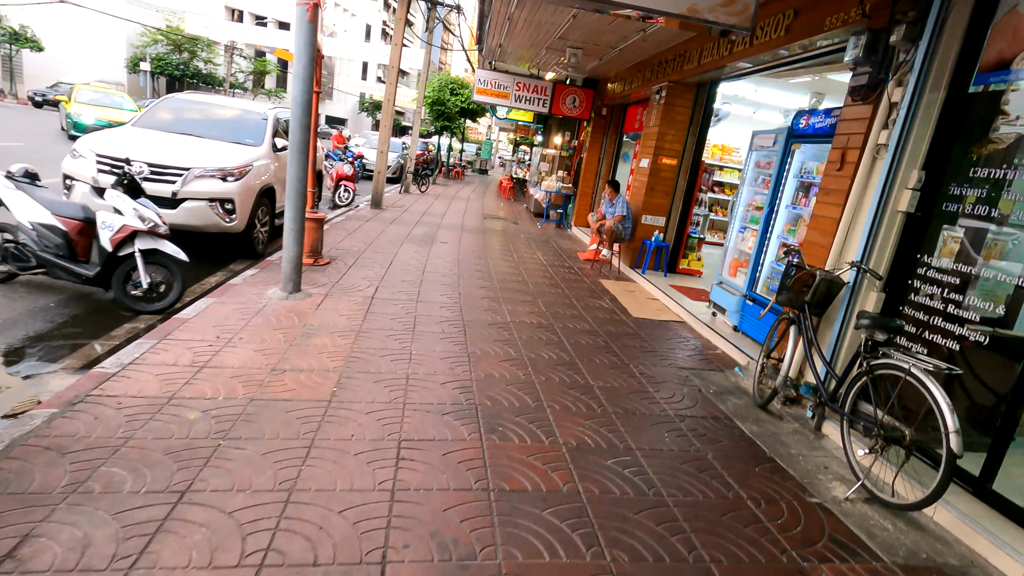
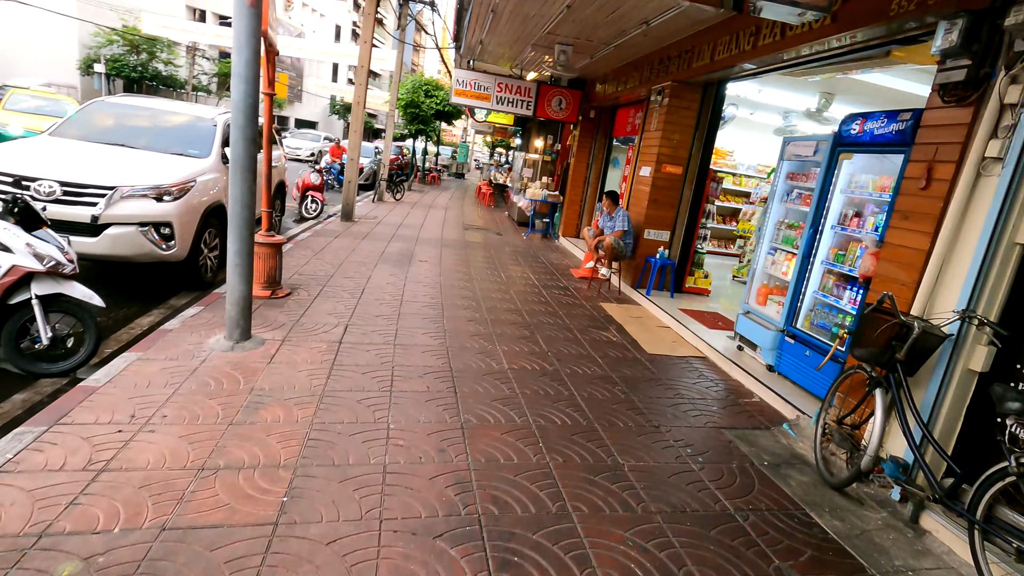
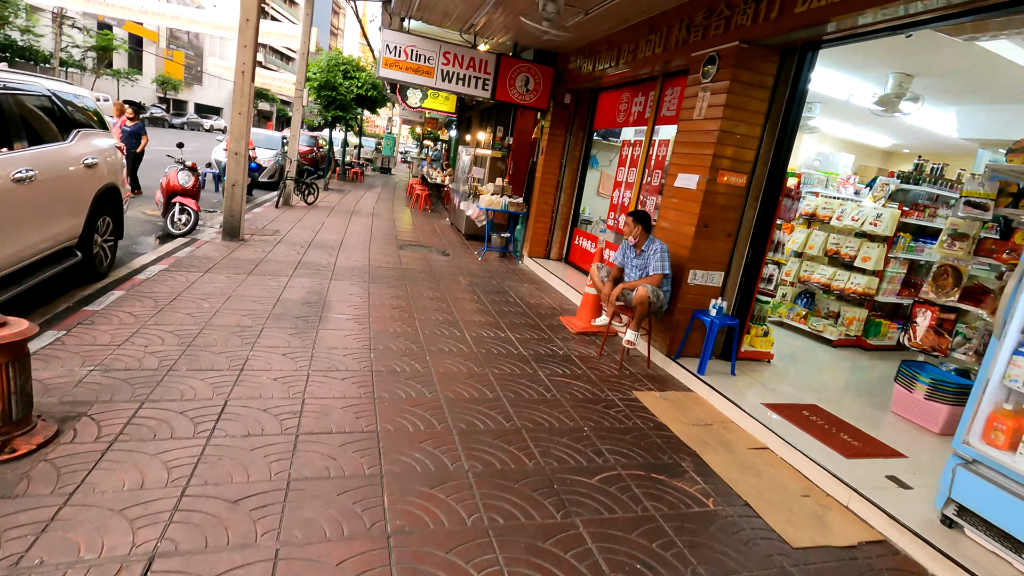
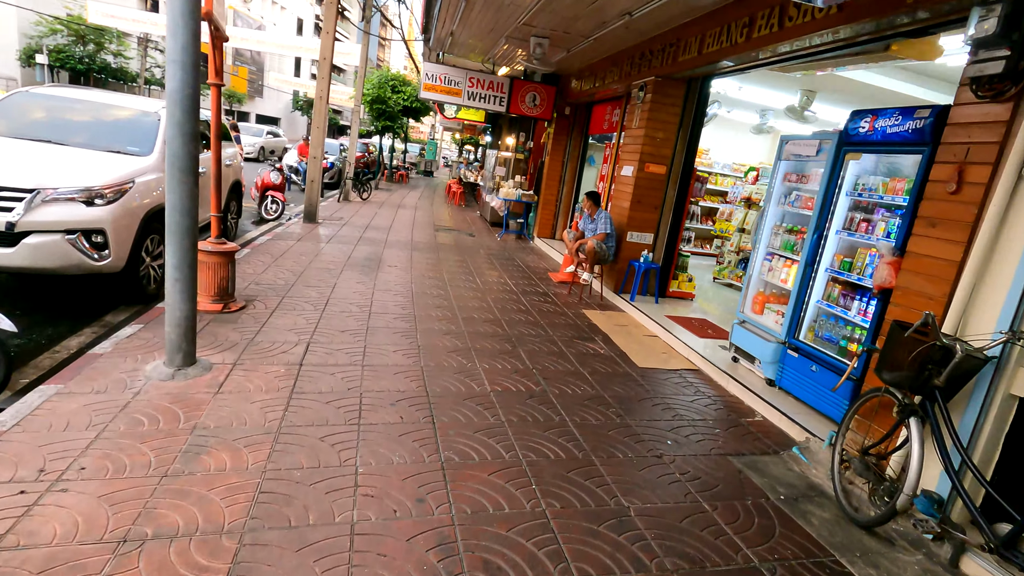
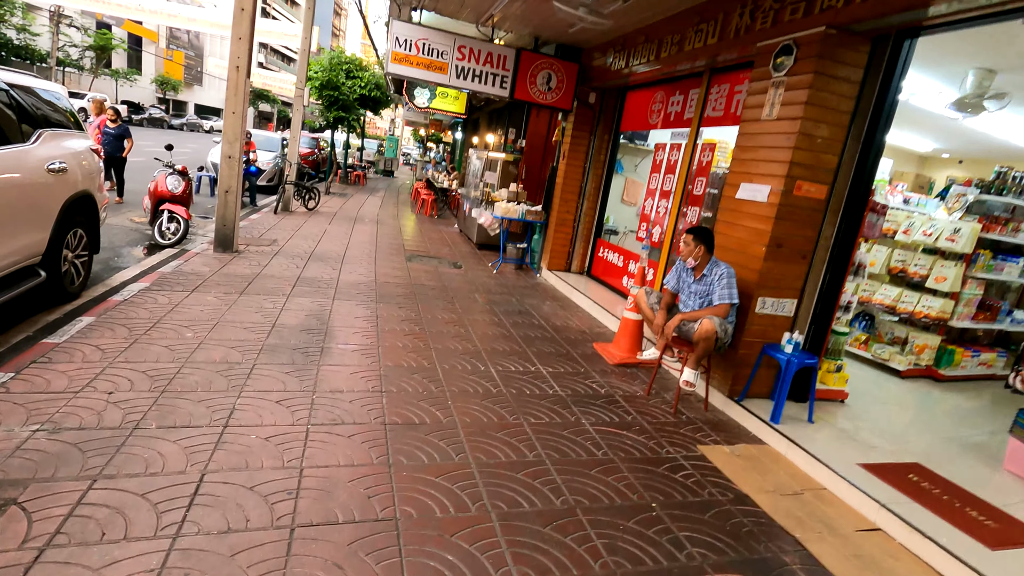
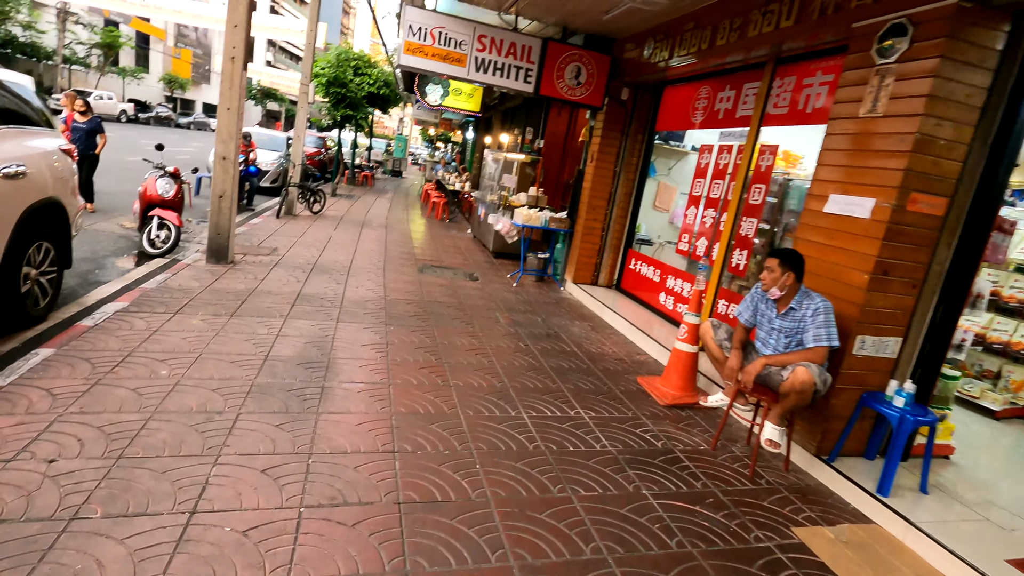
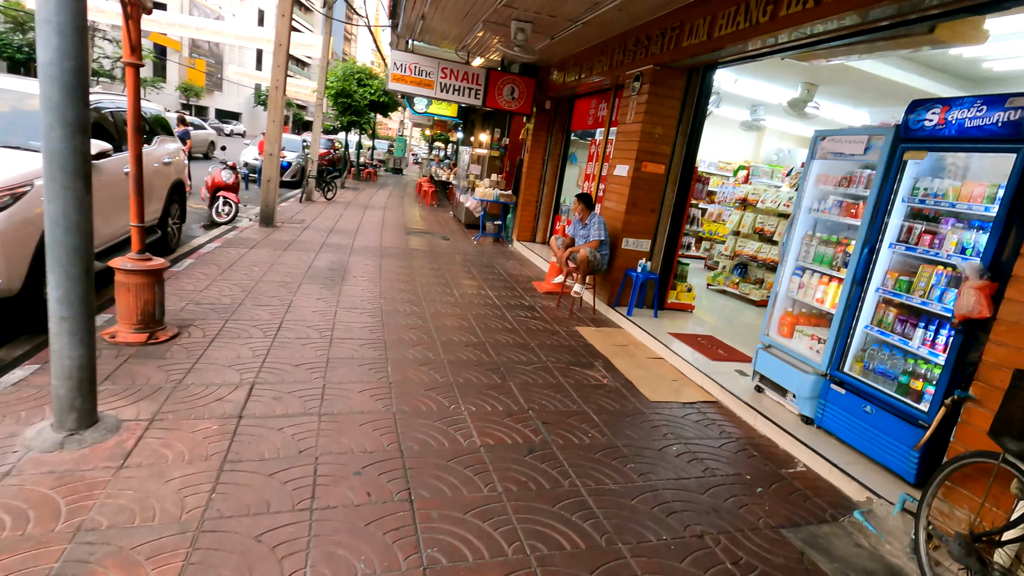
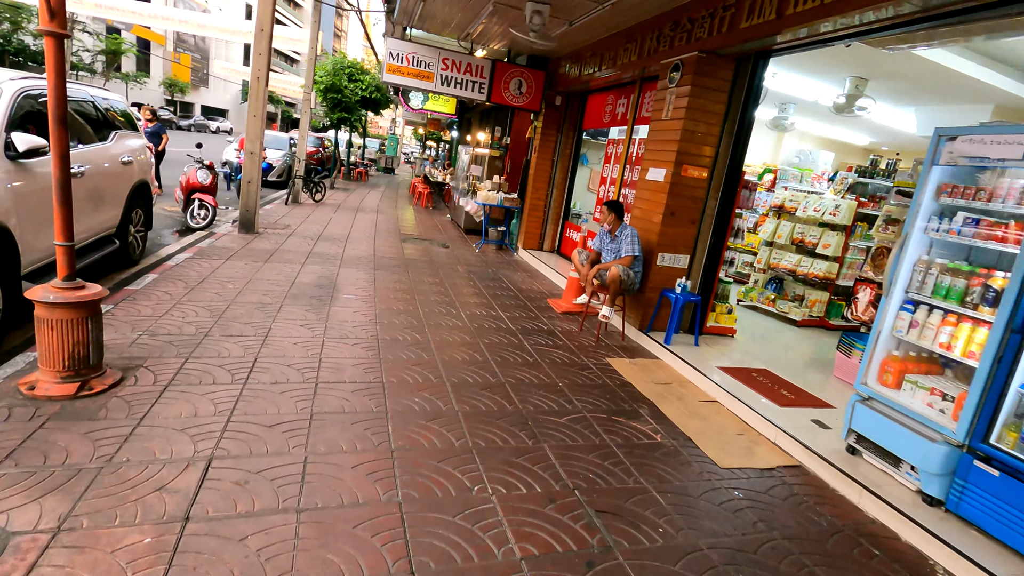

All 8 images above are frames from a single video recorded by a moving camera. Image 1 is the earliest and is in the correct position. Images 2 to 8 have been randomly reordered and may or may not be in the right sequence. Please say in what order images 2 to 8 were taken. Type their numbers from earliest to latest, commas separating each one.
2, 4, 7, 8, 3, 5, 6
